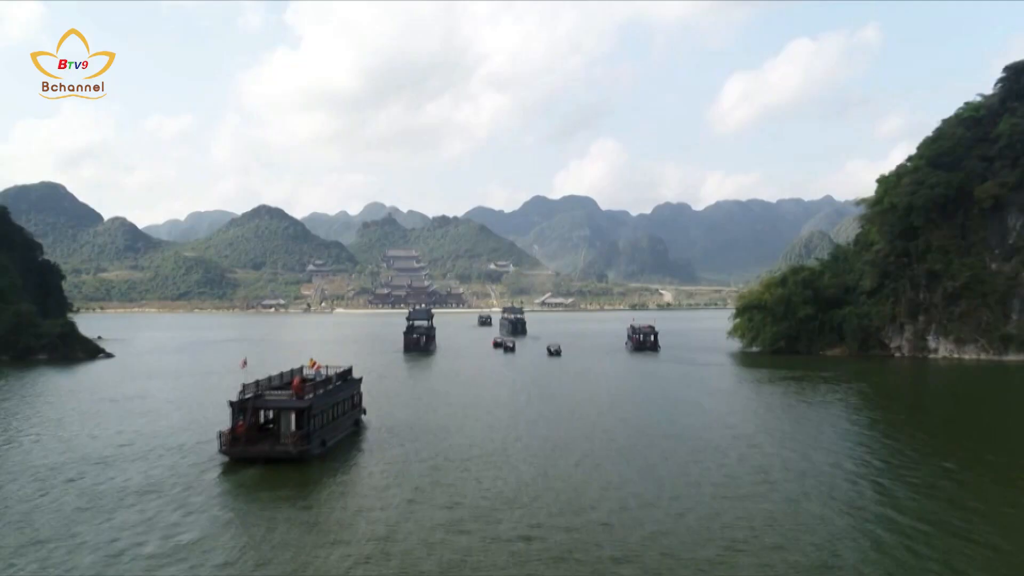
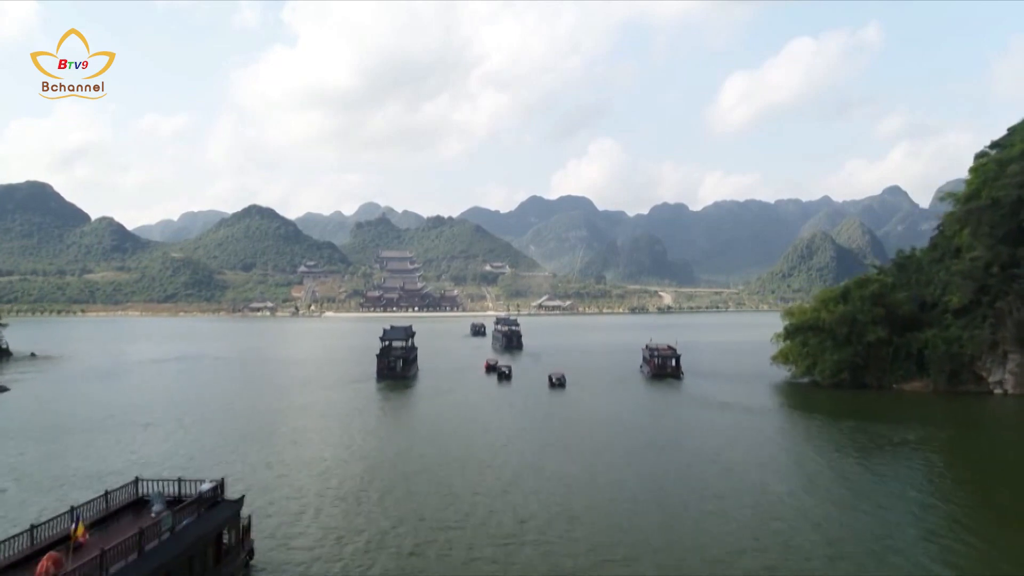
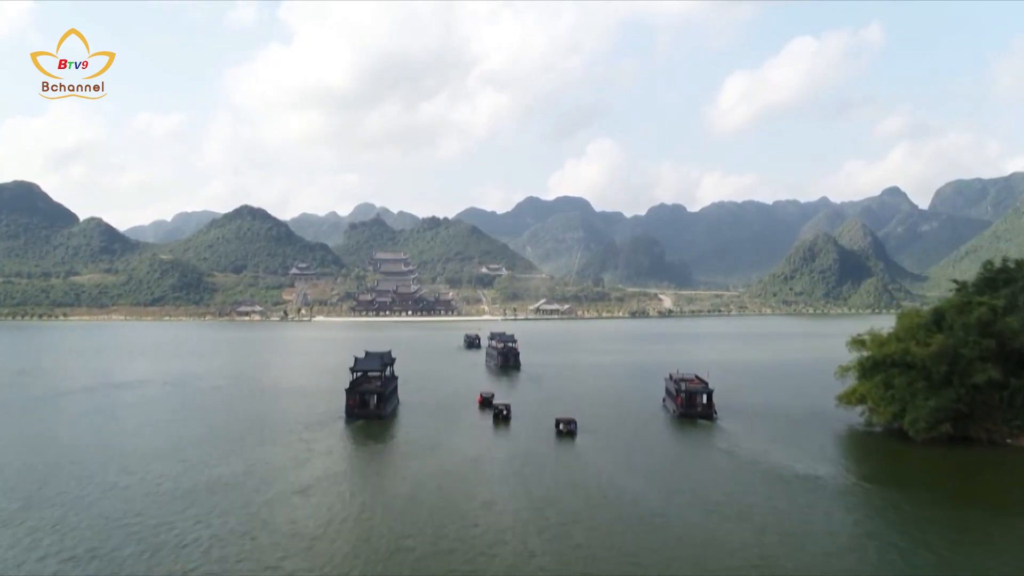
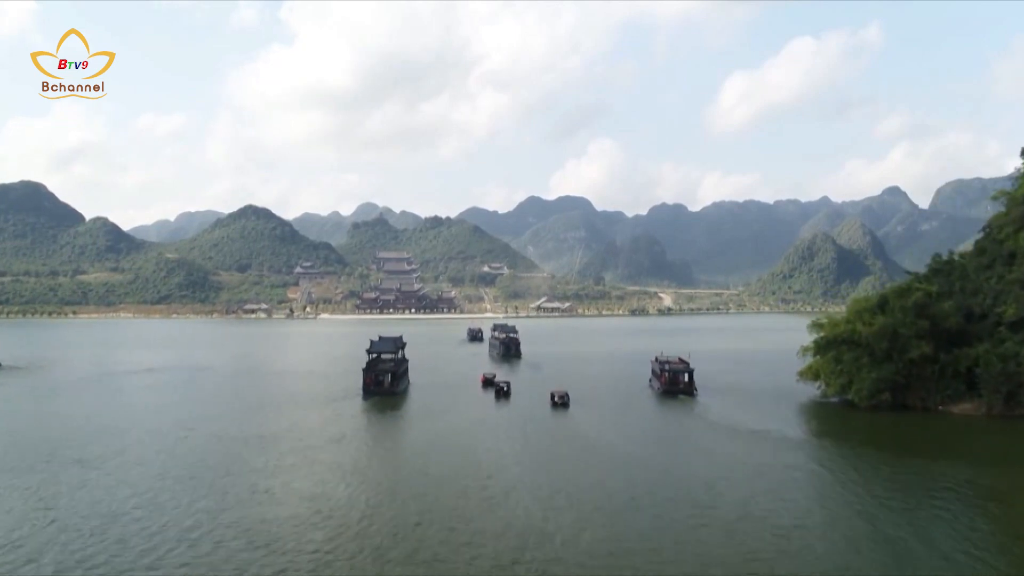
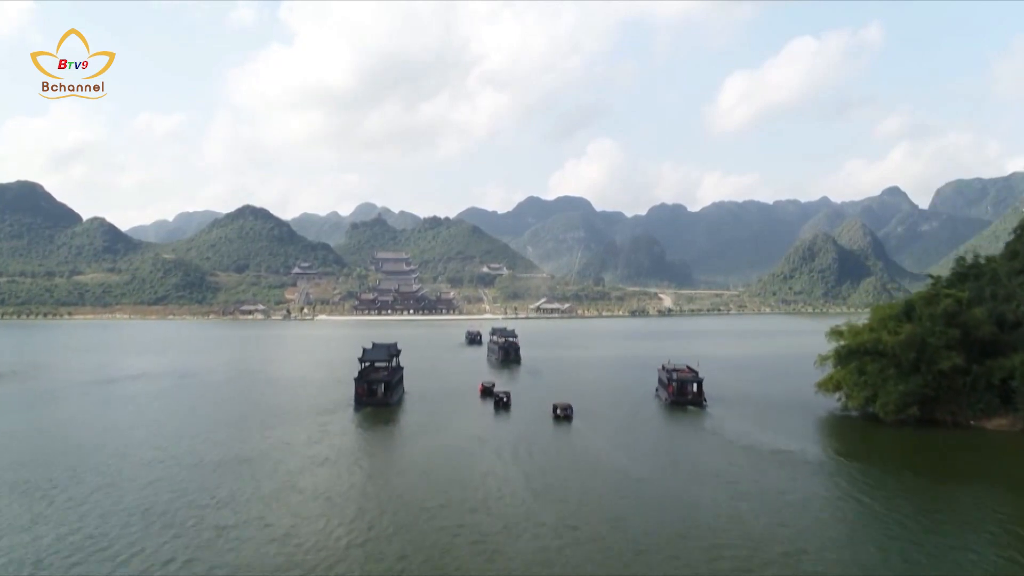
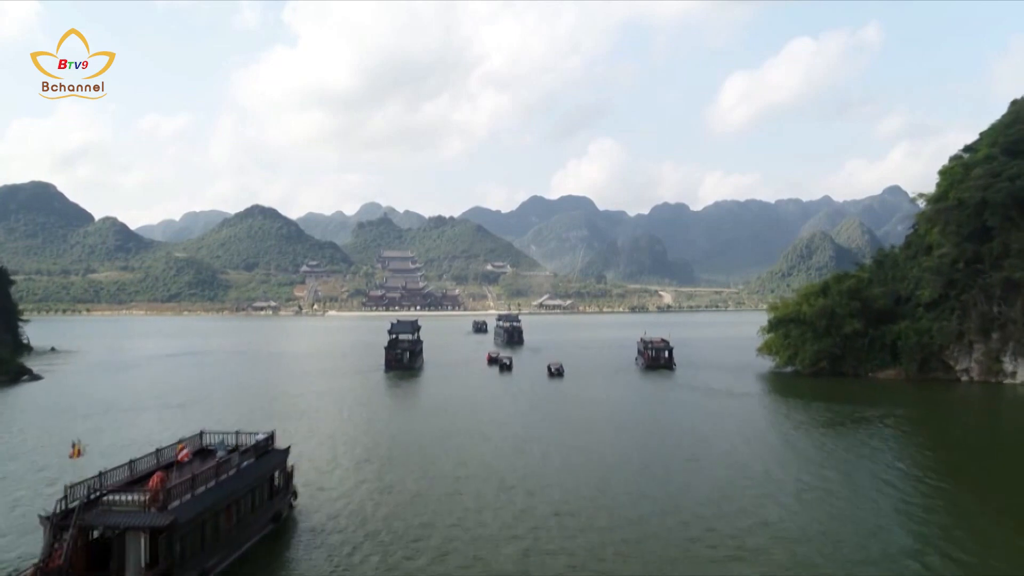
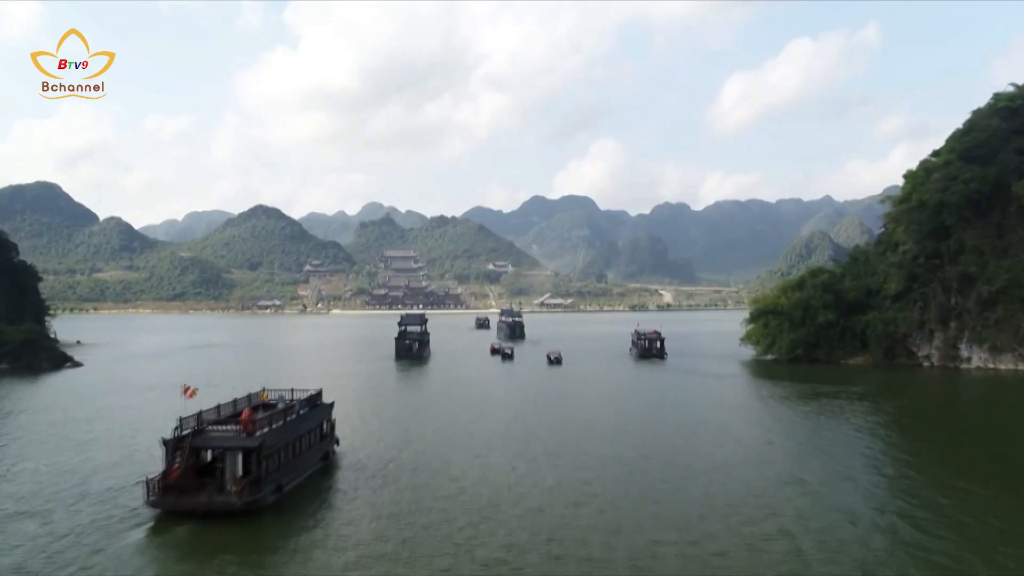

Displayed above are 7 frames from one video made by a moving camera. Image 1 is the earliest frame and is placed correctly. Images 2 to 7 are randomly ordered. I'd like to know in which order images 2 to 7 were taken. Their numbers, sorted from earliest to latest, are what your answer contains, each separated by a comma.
7, 6, 2, 4, 5, 3
